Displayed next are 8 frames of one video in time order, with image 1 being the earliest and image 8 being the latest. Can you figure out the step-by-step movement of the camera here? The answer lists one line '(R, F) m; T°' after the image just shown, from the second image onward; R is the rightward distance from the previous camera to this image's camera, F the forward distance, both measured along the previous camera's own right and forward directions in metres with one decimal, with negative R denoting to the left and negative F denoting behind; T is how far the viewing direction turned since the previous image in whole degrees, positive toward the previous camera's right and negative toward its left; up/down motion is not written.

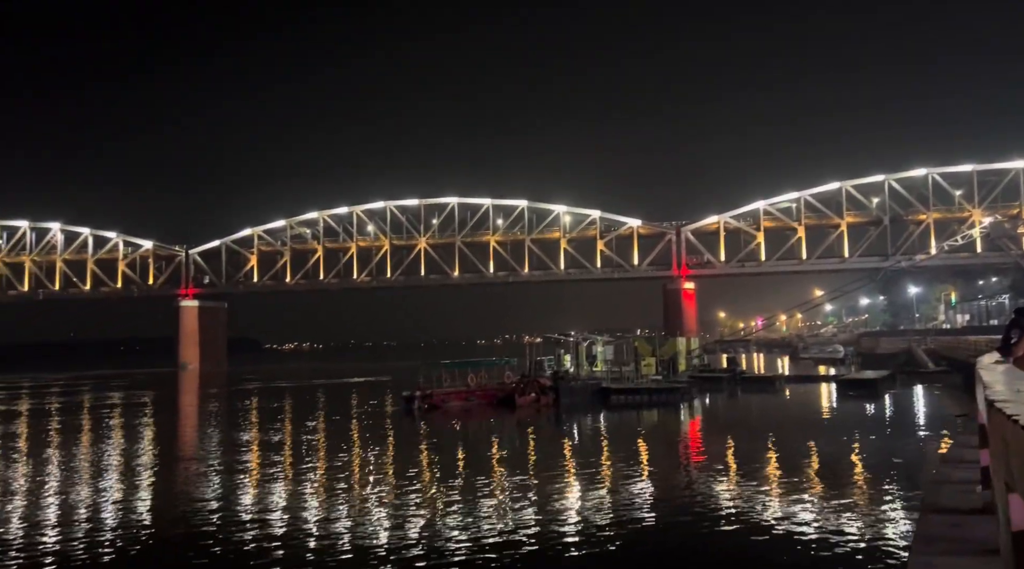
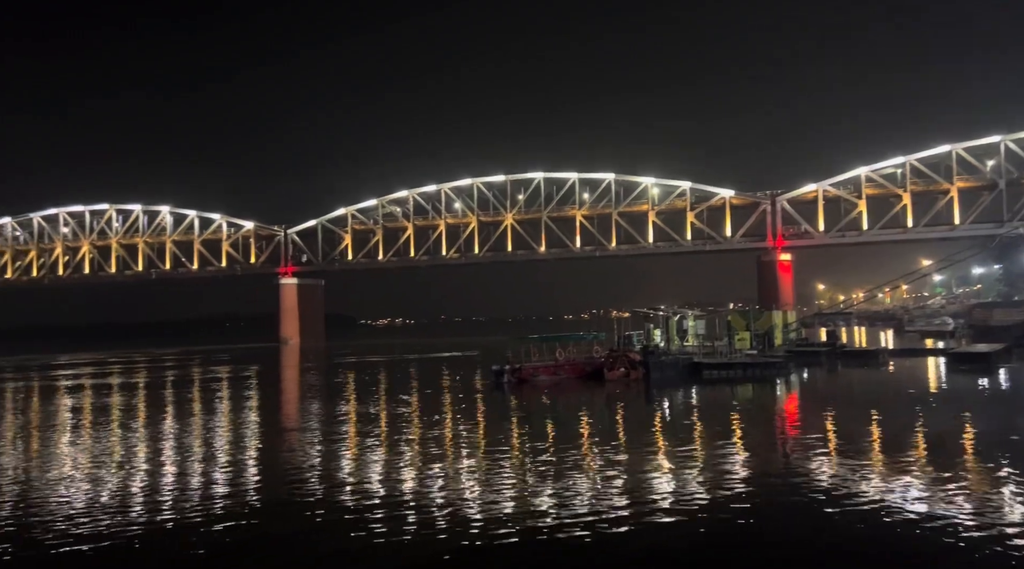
(-0.1, +0.3) m; -5°
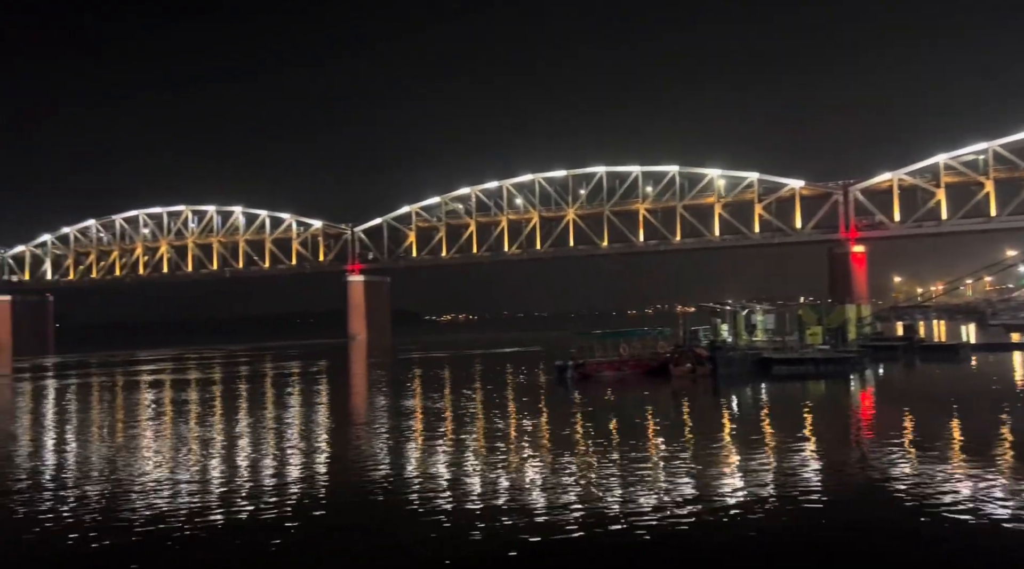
(0.0, +0.3) m; -3°
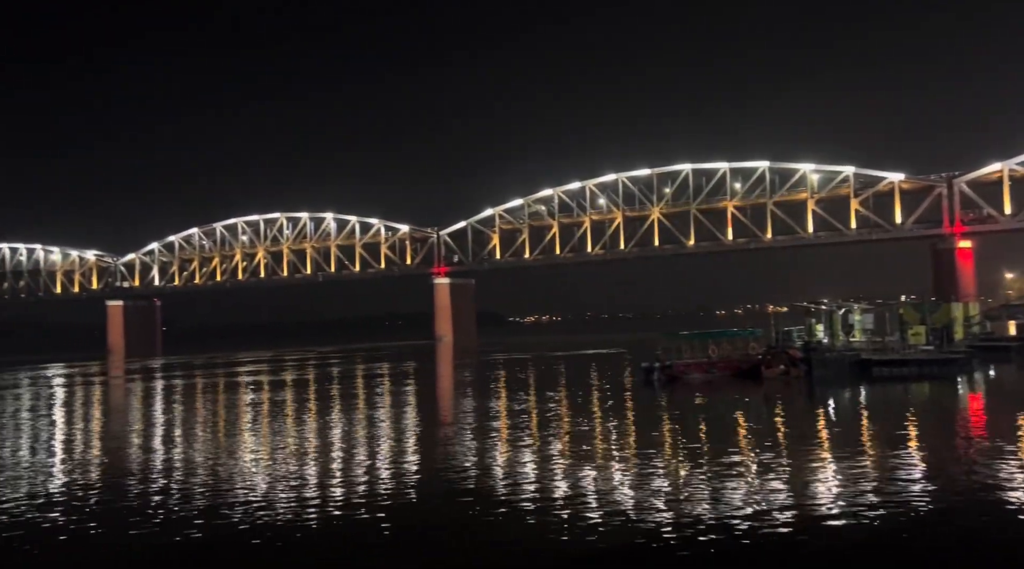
(-0.1, +0.4) m; -5°
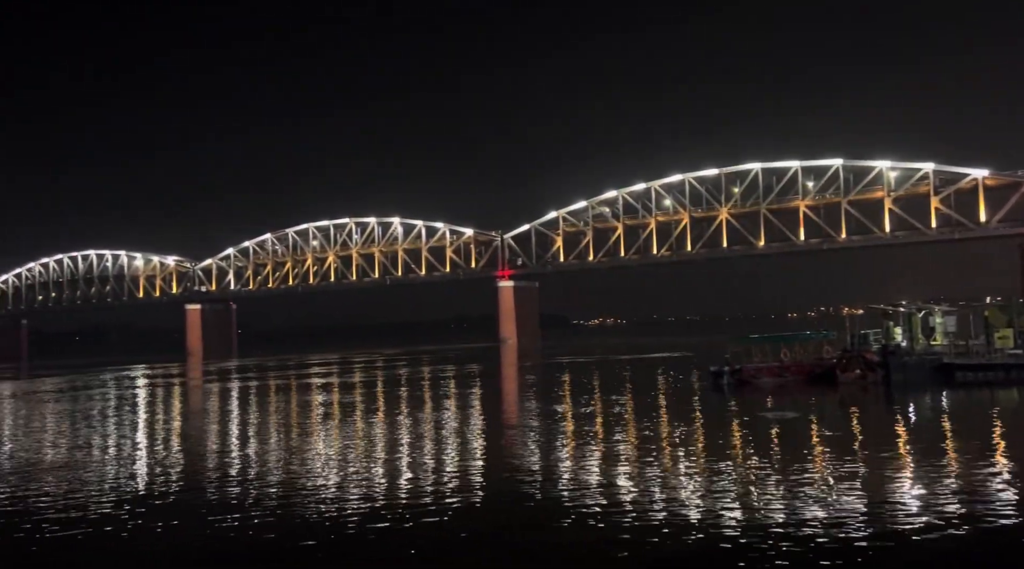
(-0.1, +0.4) m; -4°
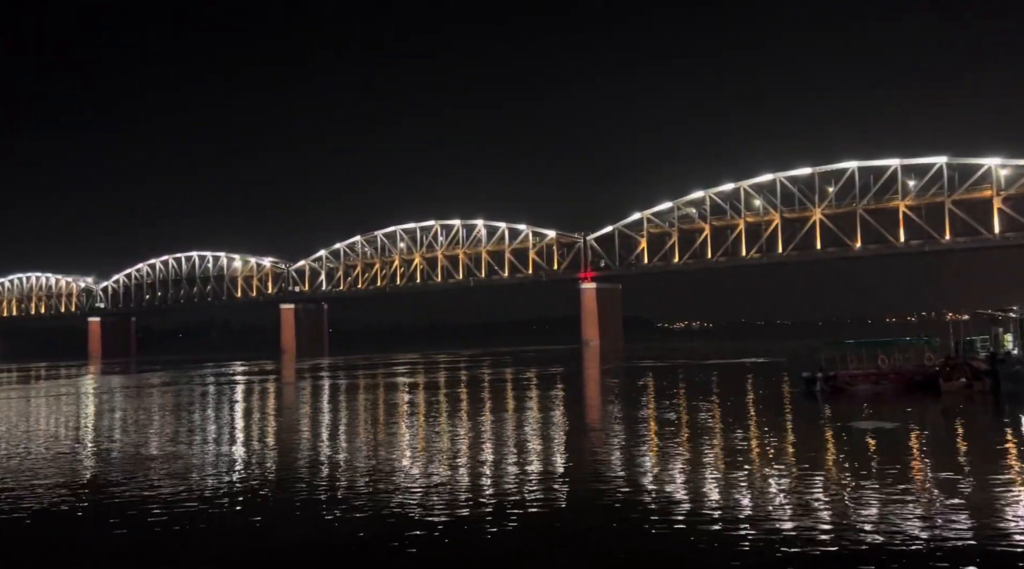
(-0.1, +0.6) m; -5°
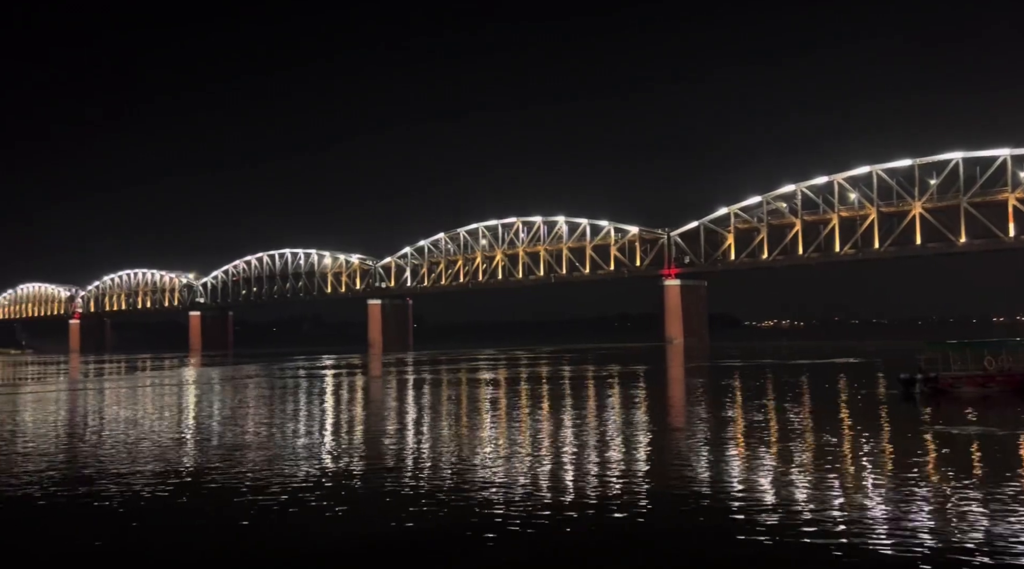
(-0.1, +0.7) m; -5°
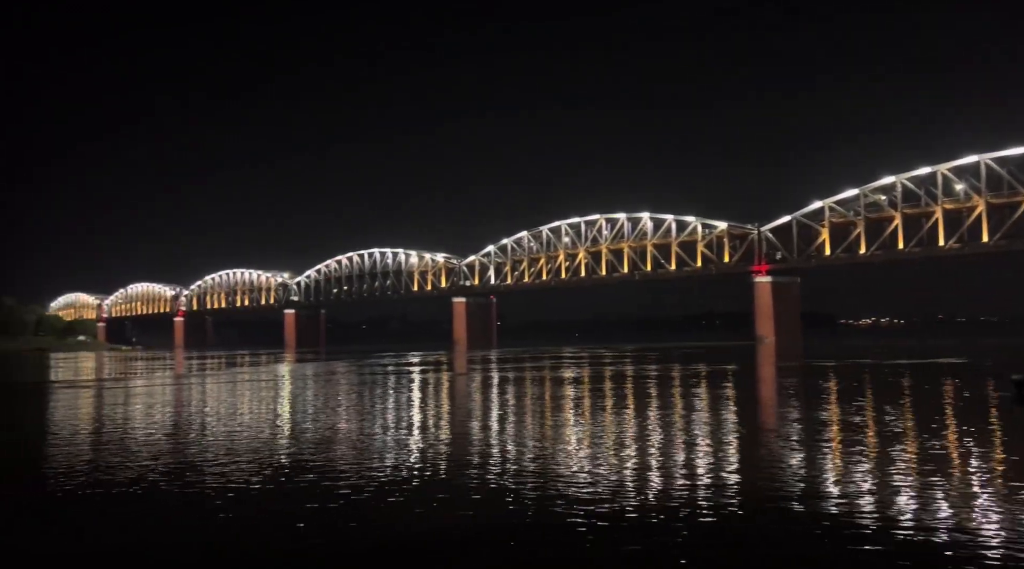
(-0.1, +0.9) m; -5°
